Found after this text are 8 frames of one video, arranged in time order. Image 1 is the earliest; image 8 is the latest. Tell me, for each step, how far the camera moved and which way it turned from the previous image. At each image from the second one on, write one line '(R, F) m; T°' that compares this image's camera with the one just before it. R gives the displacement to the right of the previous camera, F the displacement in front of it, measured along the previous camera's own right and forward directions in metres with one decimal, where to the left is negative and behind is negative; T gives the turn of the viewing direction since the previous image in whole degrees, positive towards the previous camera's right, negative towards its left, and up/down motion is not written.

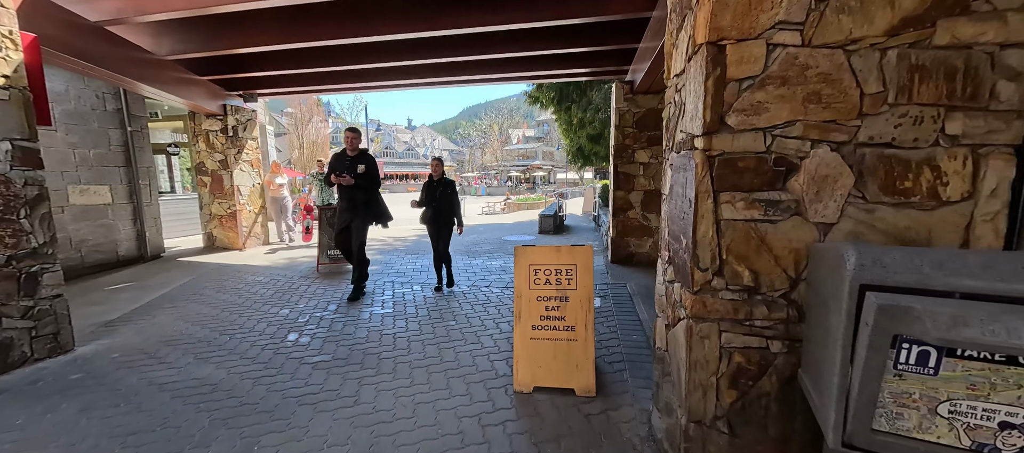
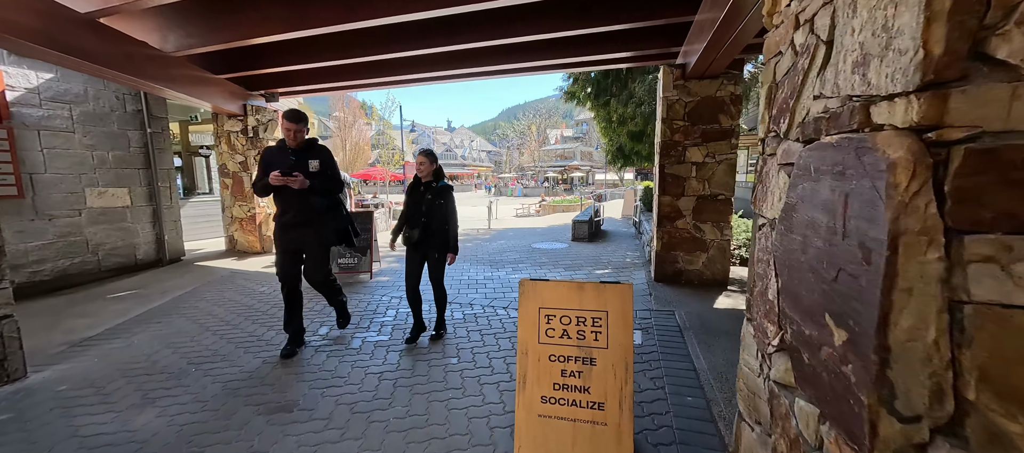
(+0.2, +0.7) m; -6°
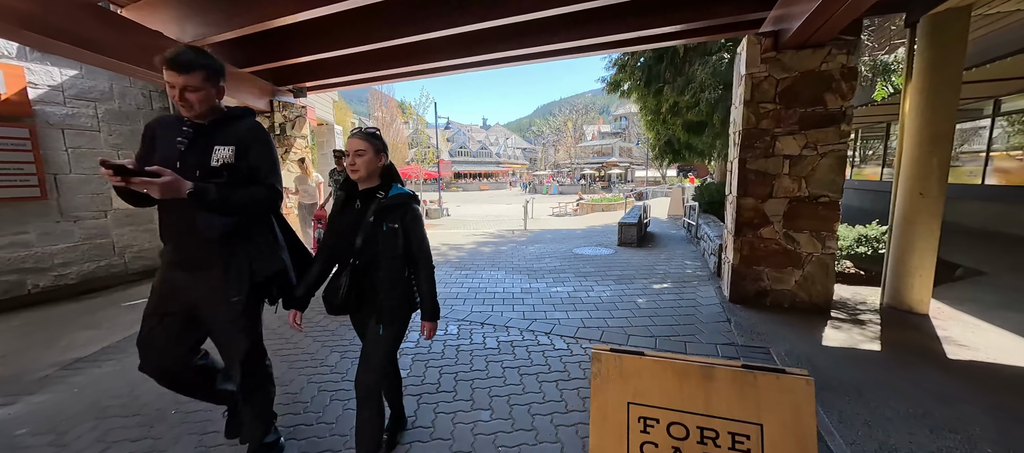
(-0.1, +0.7) m; -5°
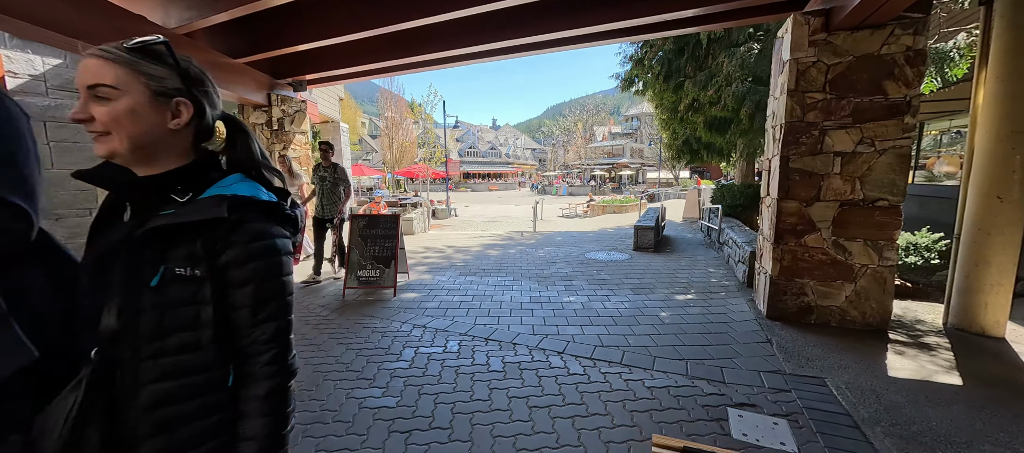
(0.0, +0.4) m; -1°
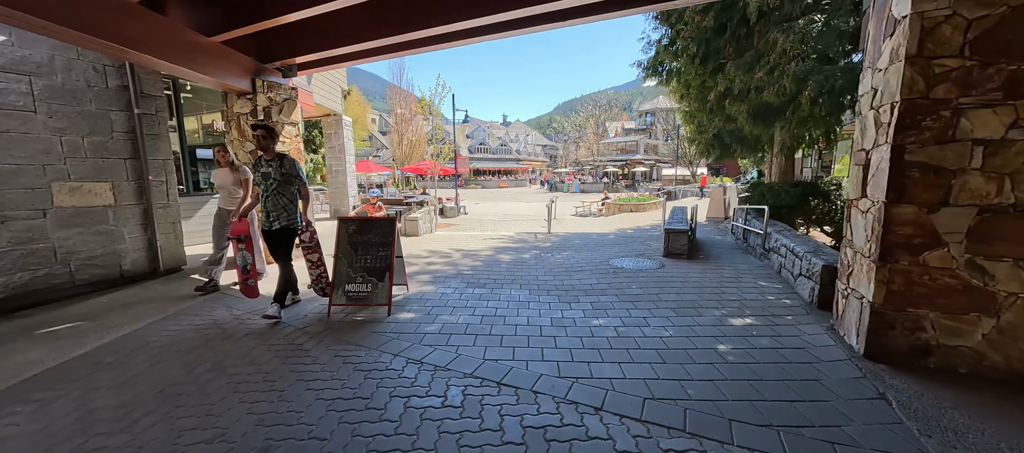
(-0.1, +0.7) m; -2°
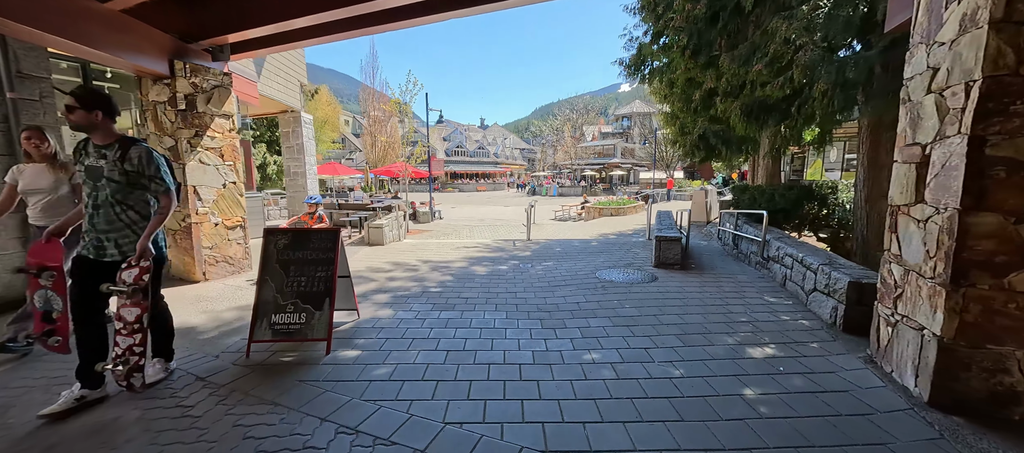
(+0.1, +0.7) m; +3°
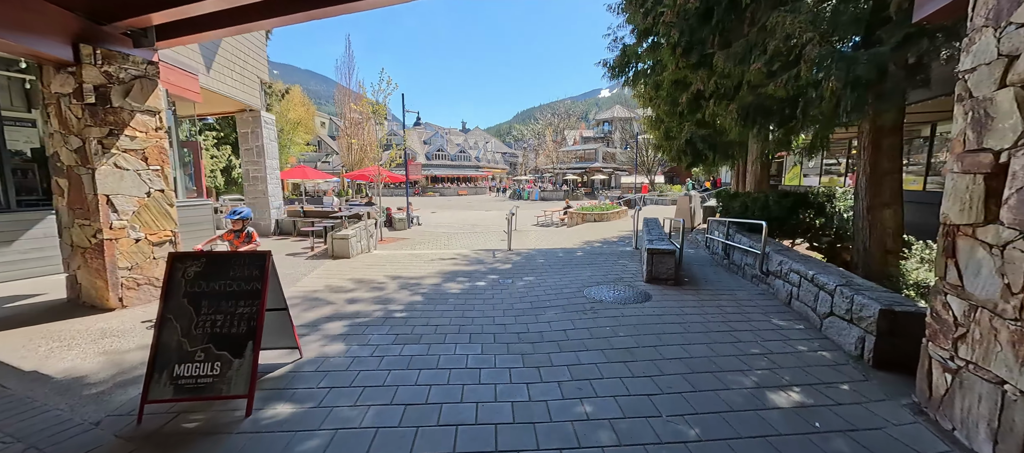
(+0.1, +0.6) m; +3°
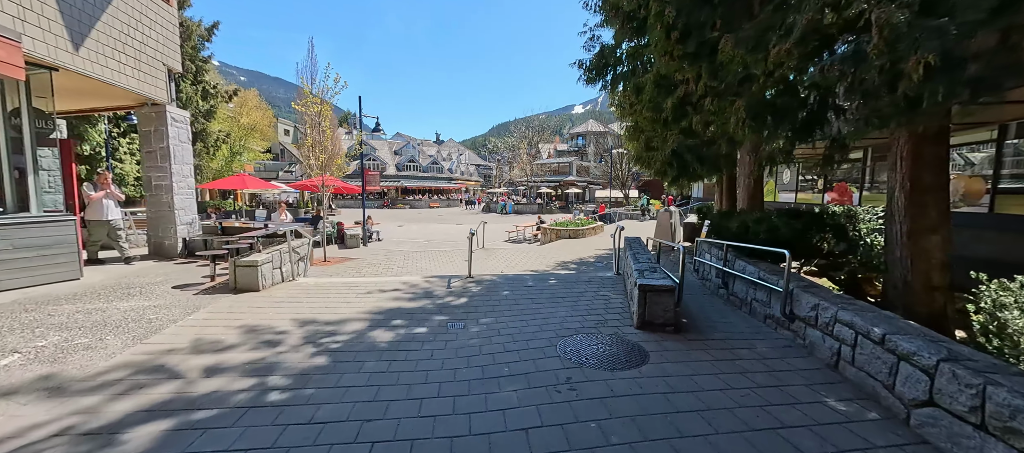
(+0.3, +1.2) m; +4°
